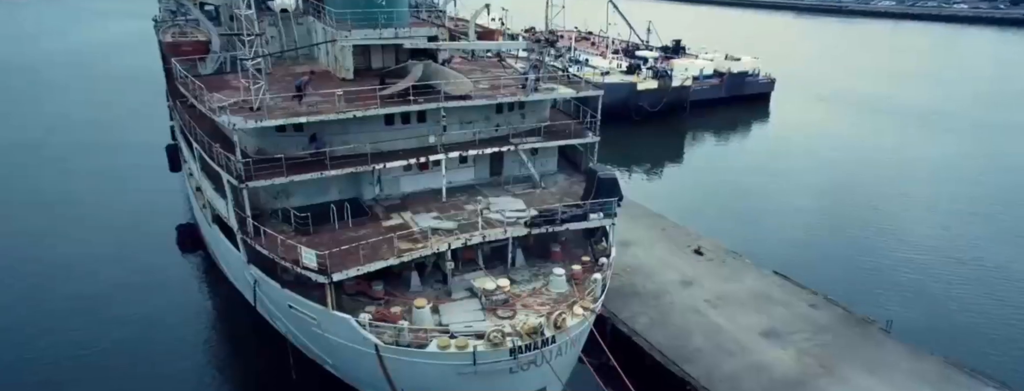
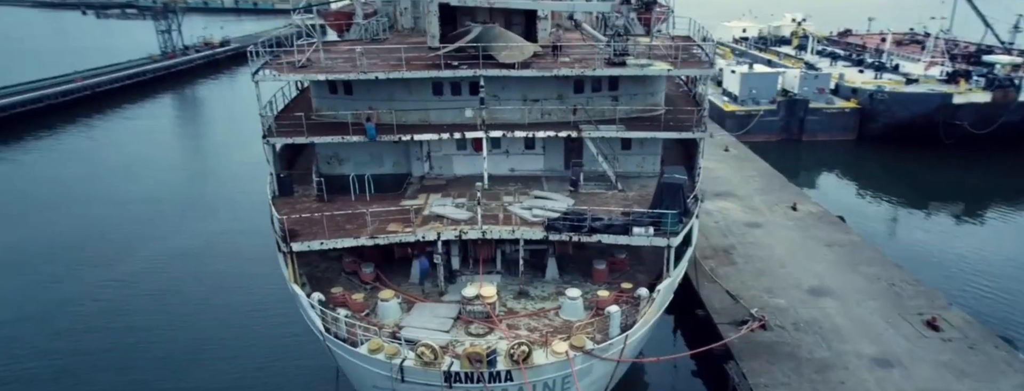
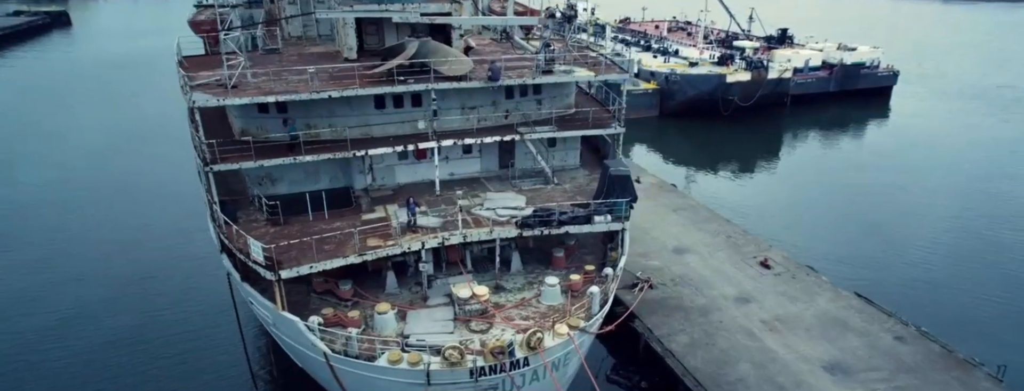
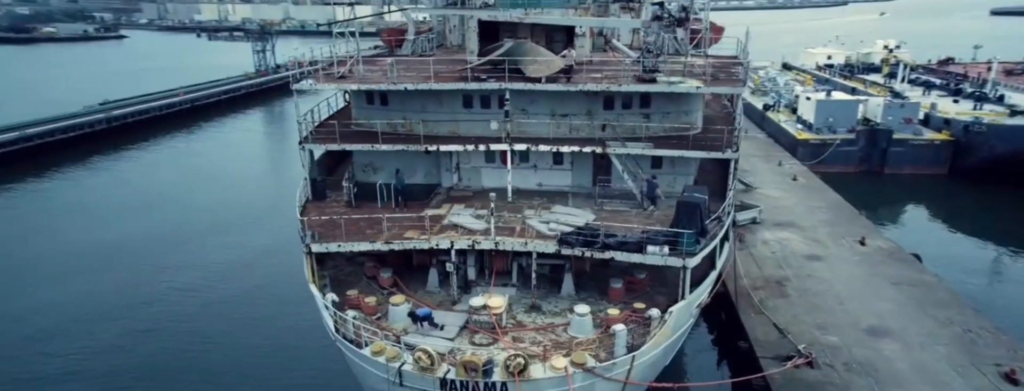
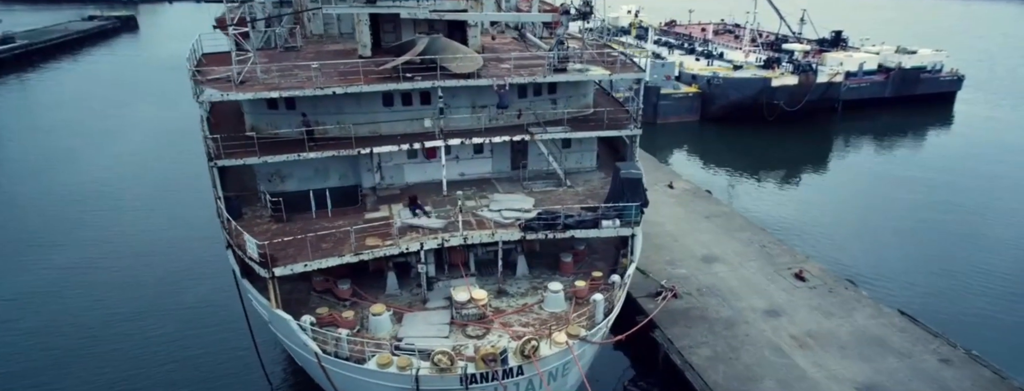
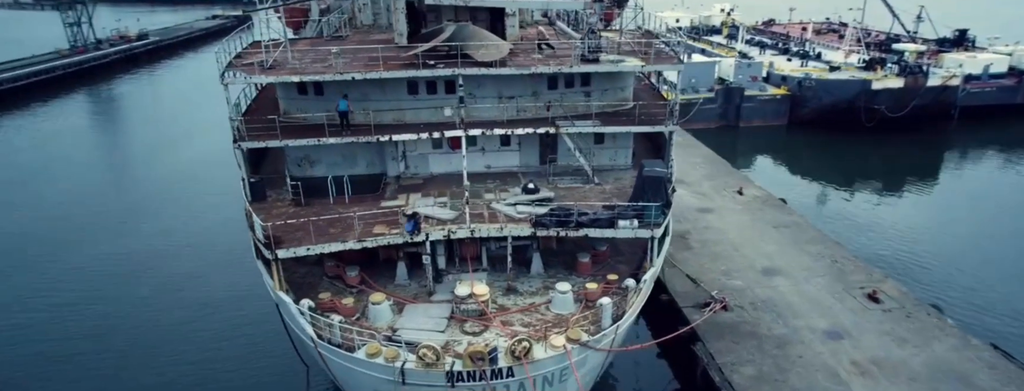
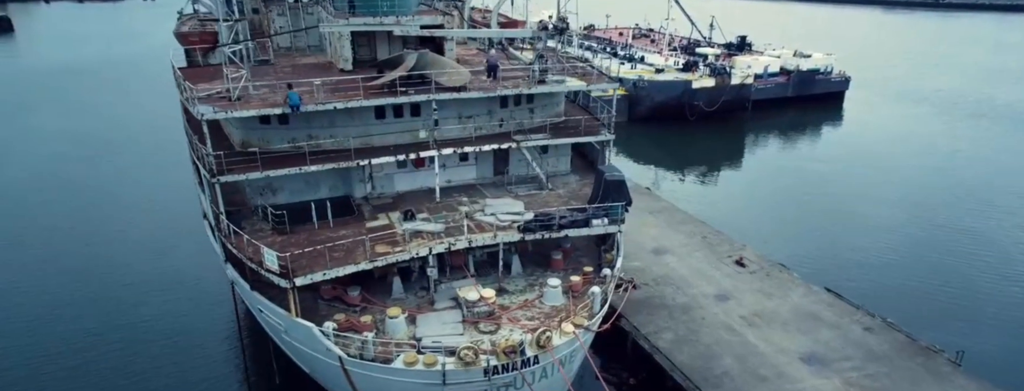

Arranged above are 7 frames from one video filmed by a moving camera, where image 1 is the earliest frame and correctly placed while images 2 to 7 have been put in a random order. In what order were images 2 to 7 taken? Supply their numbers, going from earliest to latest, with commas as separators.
7, 3, 5, 6, 2, 4
